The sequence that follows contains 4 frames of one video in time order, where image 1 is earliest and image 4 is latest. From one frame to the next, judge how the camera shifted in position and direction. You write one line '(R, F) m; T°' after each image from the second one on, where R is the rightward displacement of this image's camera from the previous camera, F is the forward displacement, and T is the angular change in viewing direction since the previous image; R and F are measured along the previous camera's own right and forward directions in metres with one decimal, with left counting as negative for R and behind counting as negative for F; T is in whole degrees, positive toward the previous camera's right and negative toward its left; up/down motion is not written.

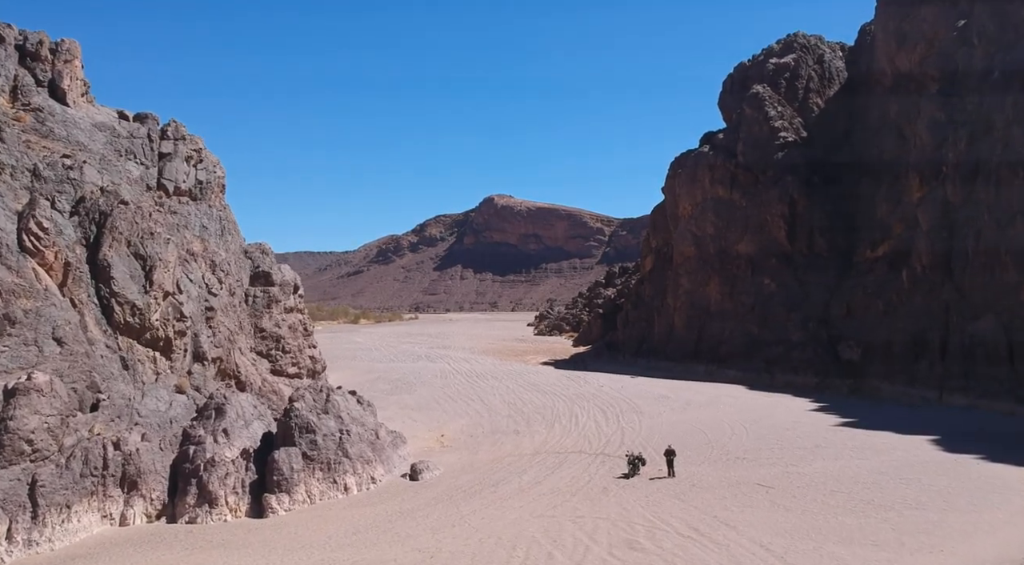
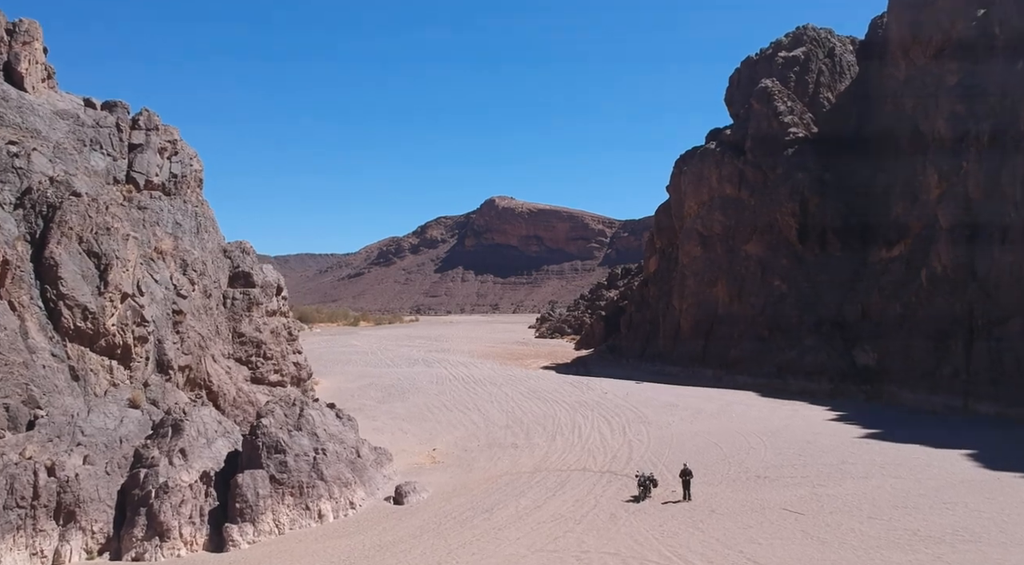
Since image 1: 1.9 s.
(+0.1, +1.0) m; 0°
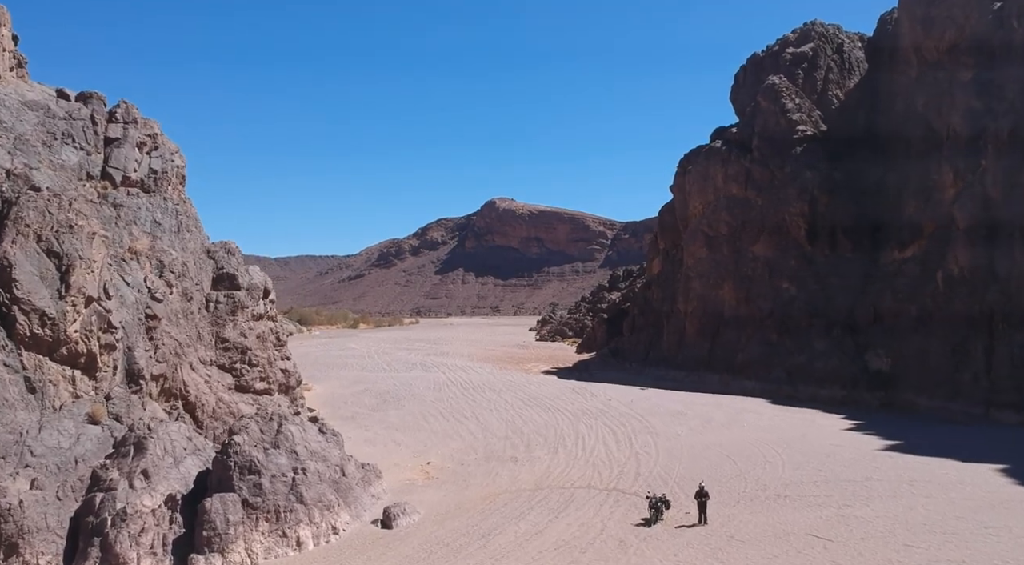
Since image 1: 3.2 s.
(0.0, +0.8) m; 0°
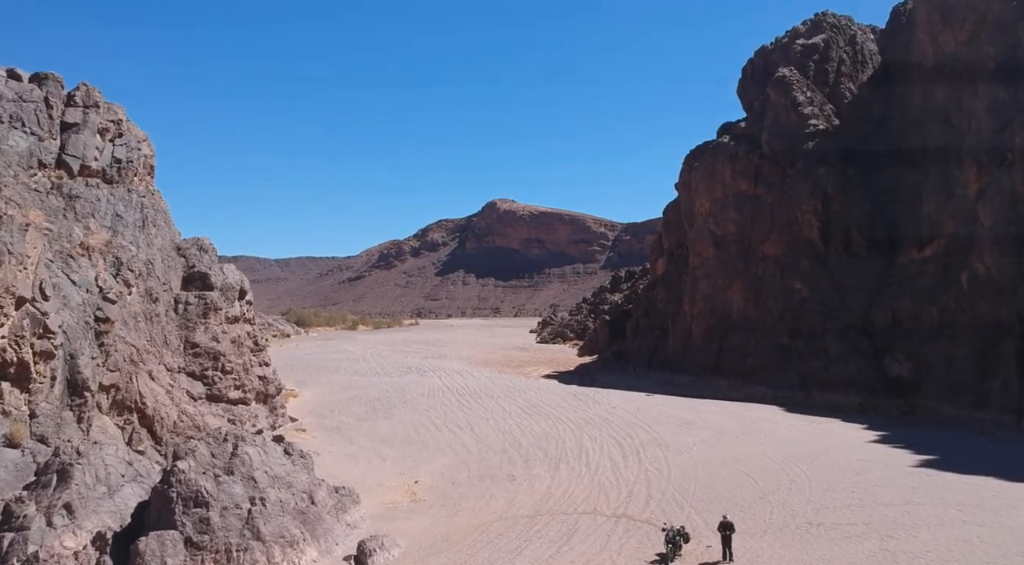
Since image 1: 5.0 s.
(+0.1, +1.1) m; 0°
